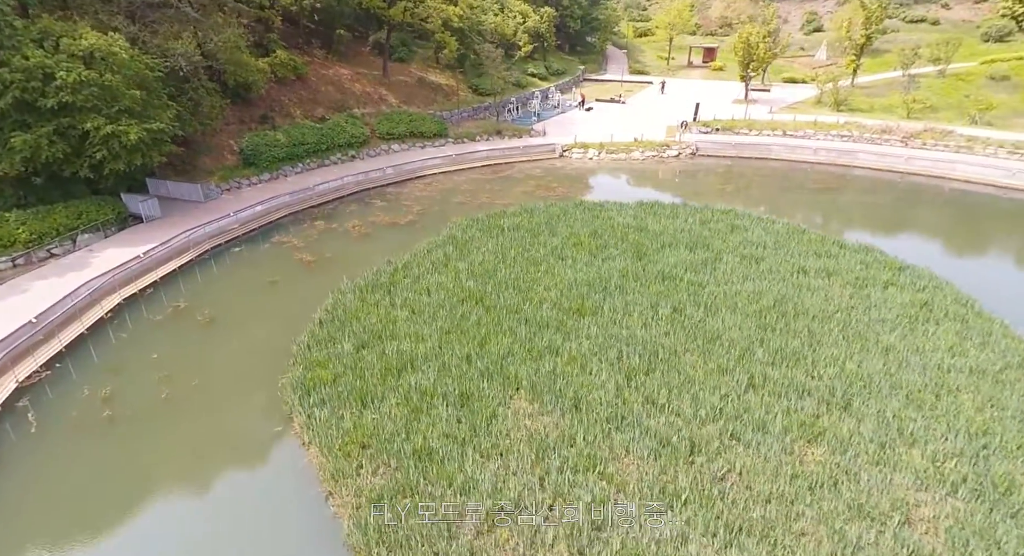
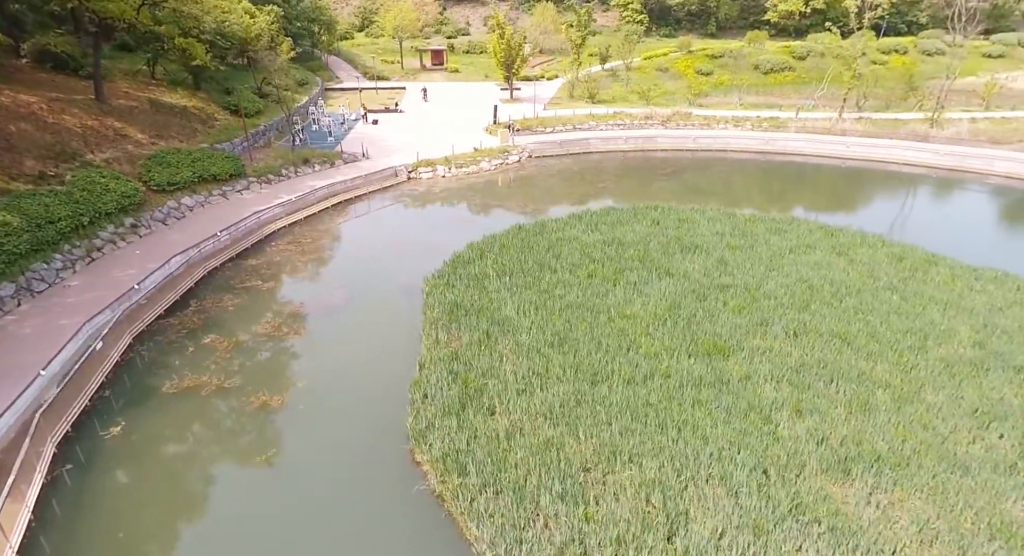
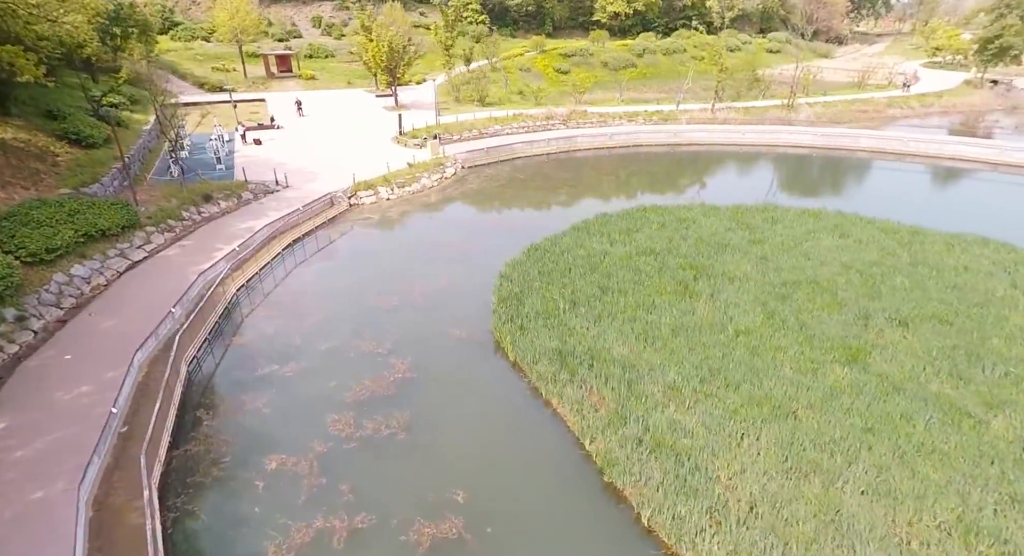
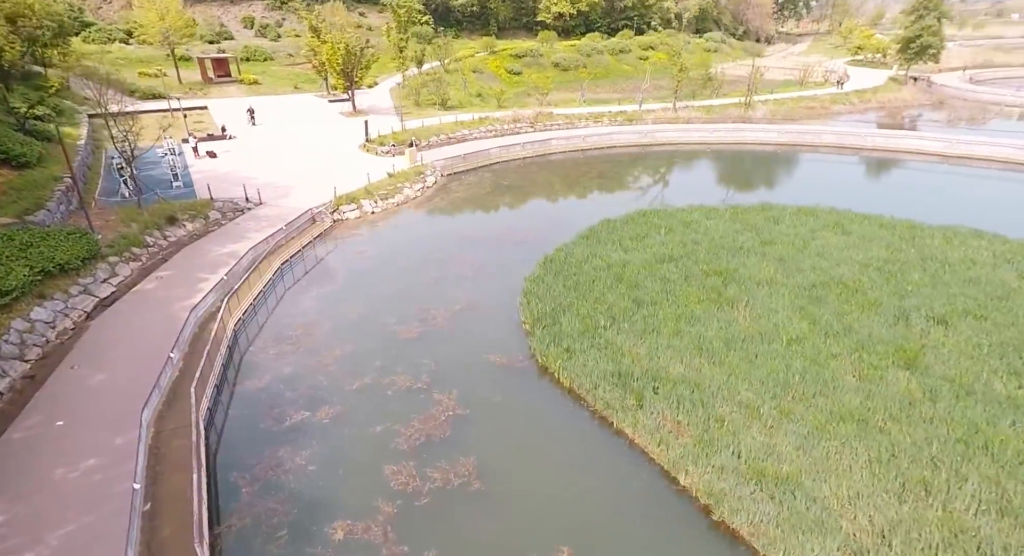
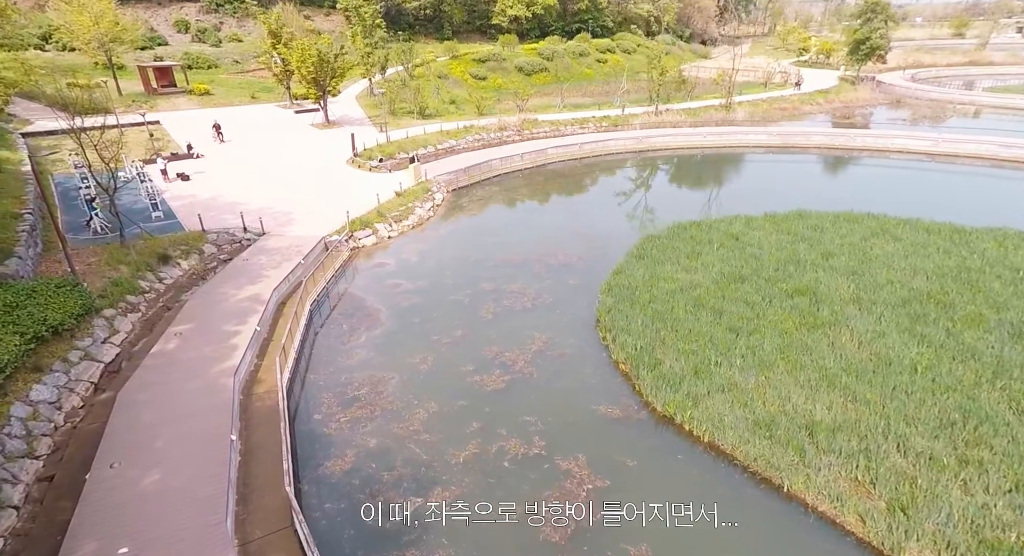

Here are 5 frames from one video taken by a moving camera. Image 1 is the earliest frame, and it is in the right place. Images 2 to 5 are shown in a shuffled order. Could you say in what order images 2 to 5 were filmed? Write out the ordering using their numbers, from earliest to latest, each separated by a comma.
2, 3, 4, 5
